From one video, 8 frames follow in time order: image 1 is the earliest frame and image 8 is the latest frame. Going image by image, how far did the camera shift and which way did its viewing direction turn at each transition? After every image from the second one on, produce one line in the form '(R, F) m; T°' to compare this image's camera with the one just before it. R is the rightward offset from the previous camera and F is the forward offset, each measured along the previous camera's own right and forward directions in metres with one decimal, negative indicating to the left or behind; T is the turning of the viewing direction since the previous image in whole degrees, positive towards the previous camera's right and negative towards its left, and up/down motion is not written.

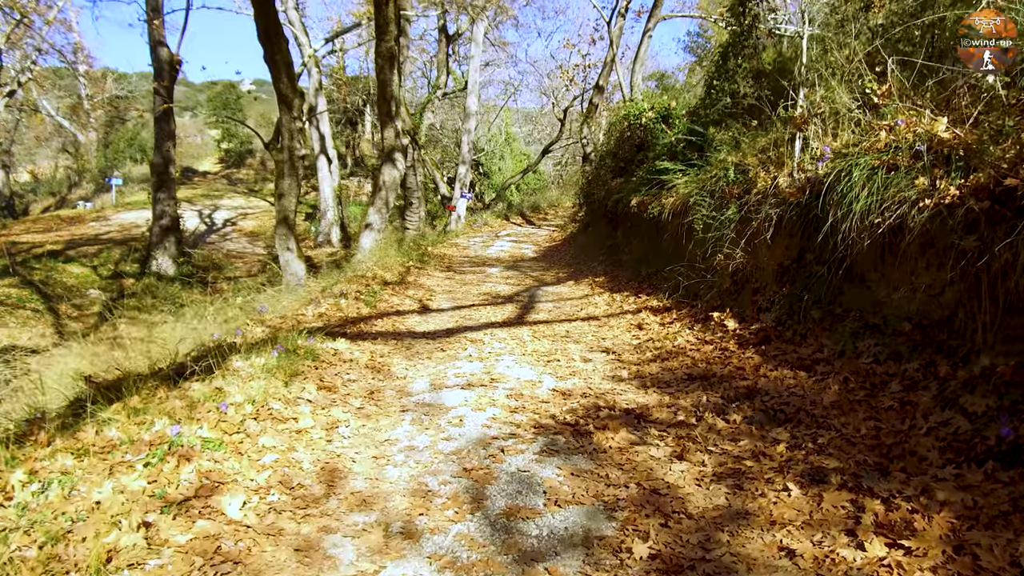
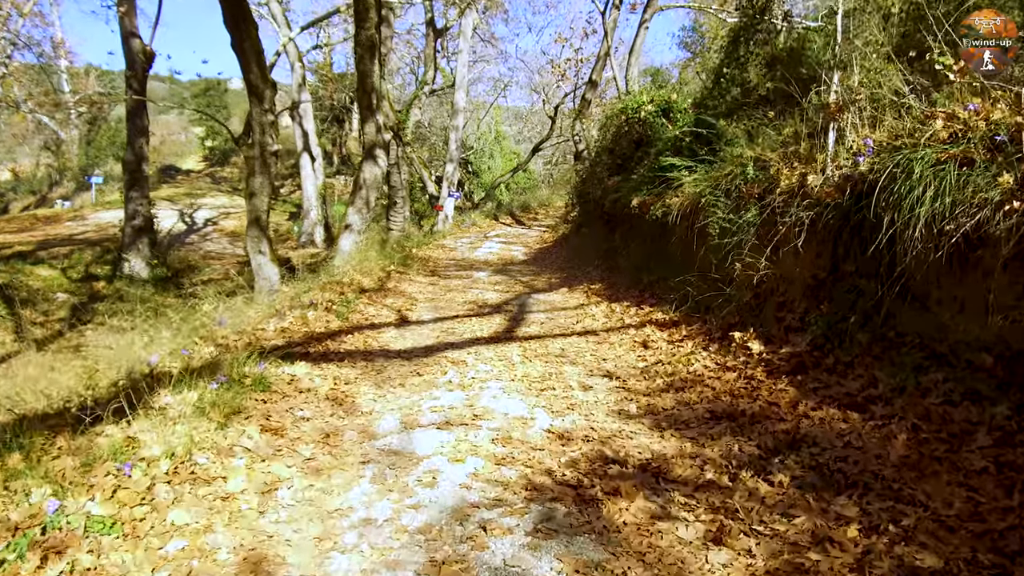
(0.0, +1.0) m; +1°
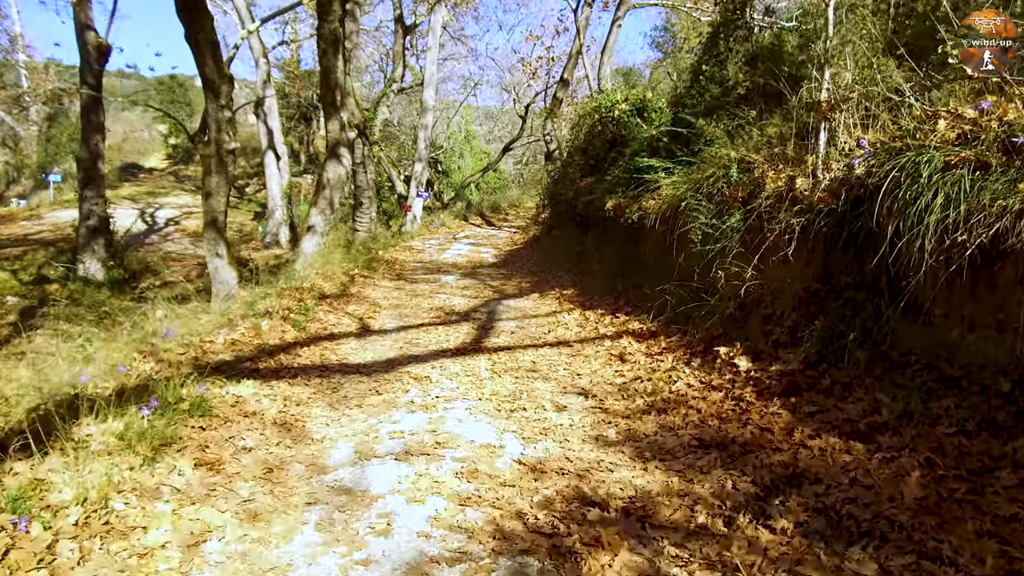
(0.0, +0.5) m; +2°
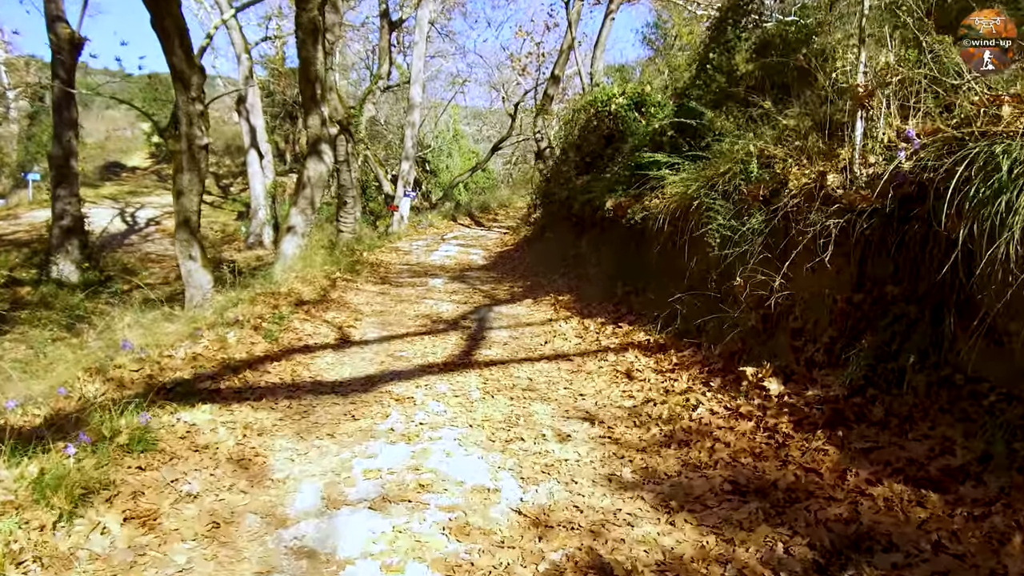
(0.0, +0.7) m; +1°
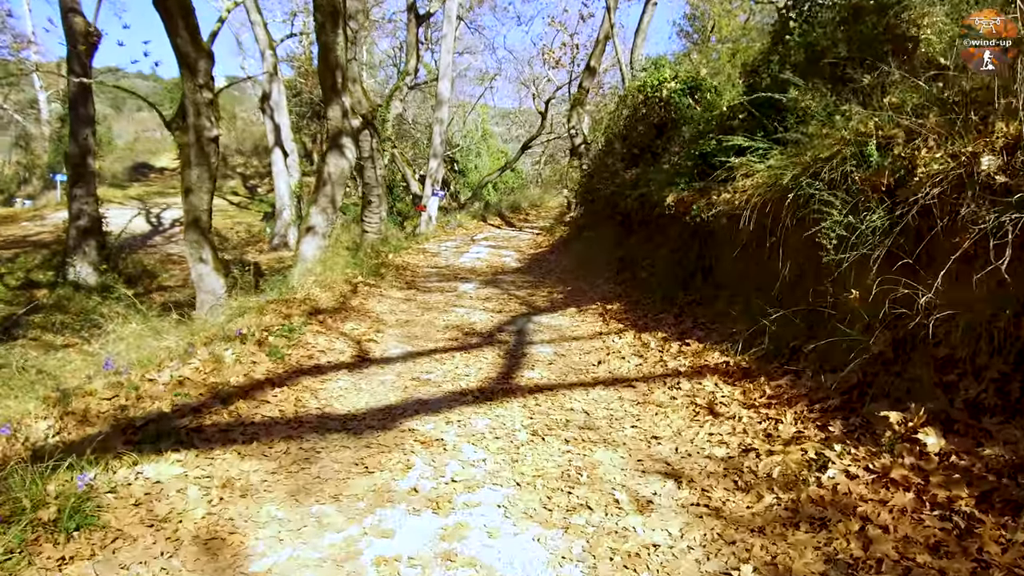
(-0.1, +1.1) m; -2°
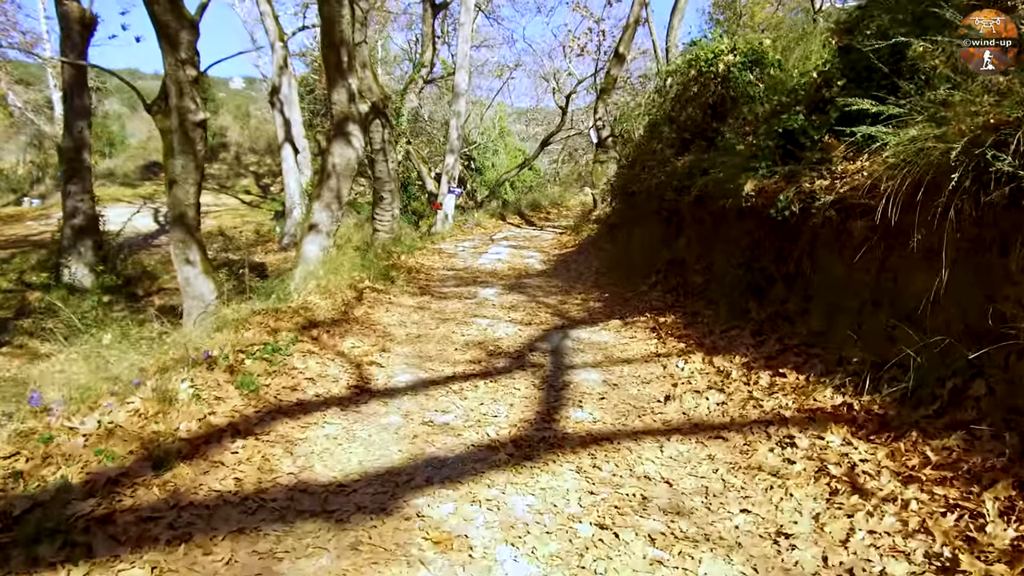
(-0.1, +1.4) m; -1°
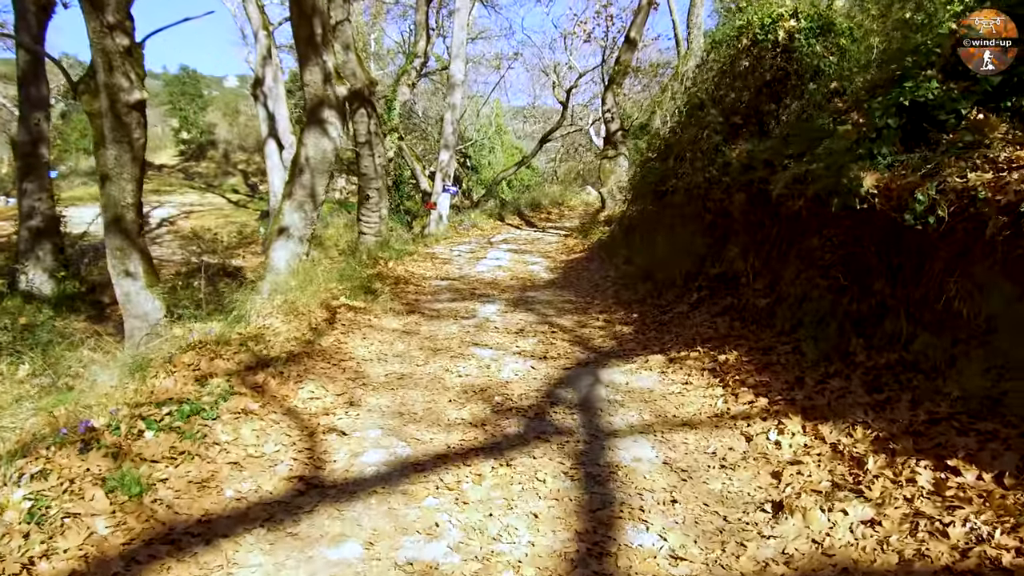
(-0.1, +1.7) m; 0°
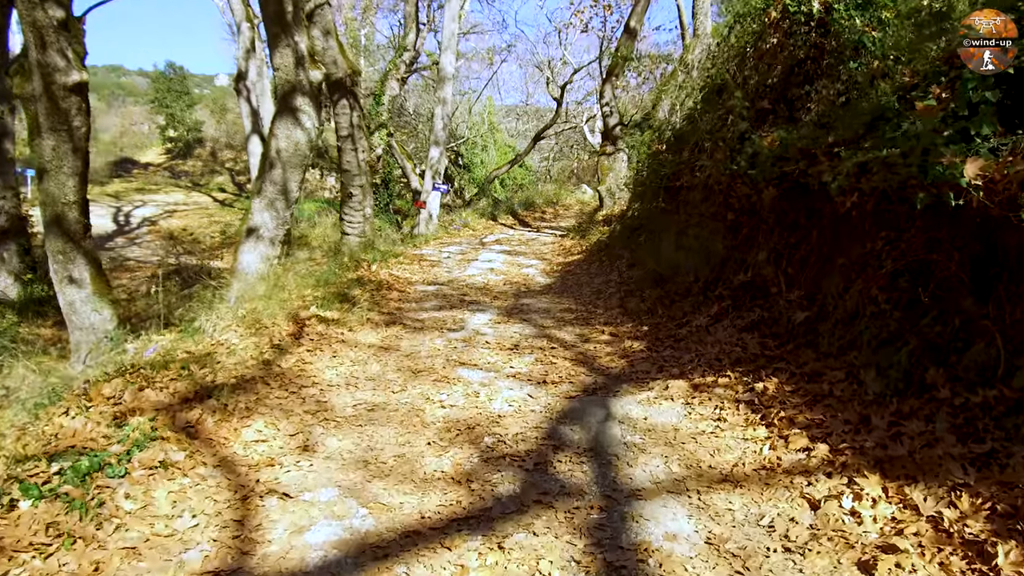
(0.0, +0.9) m; 0°
